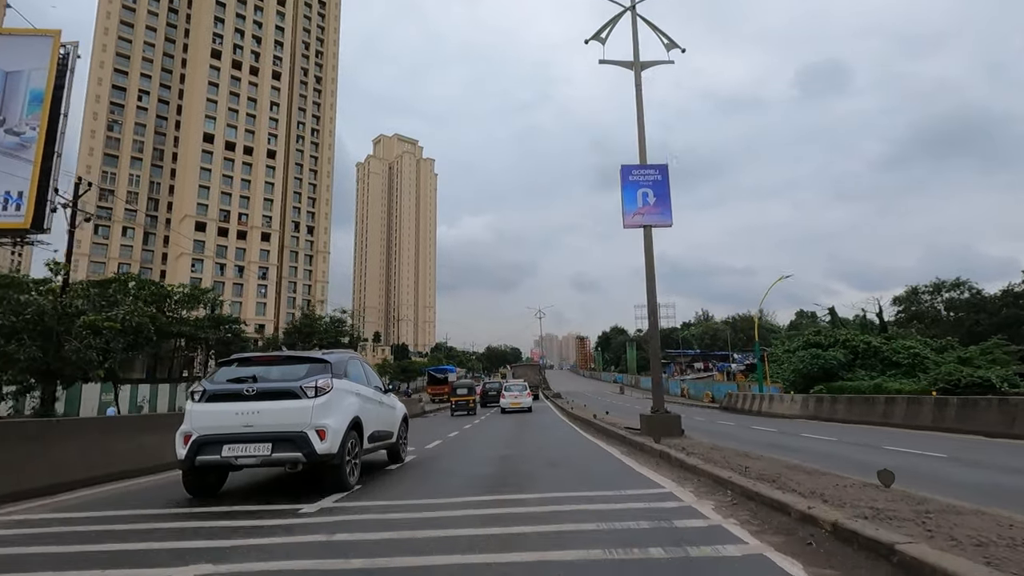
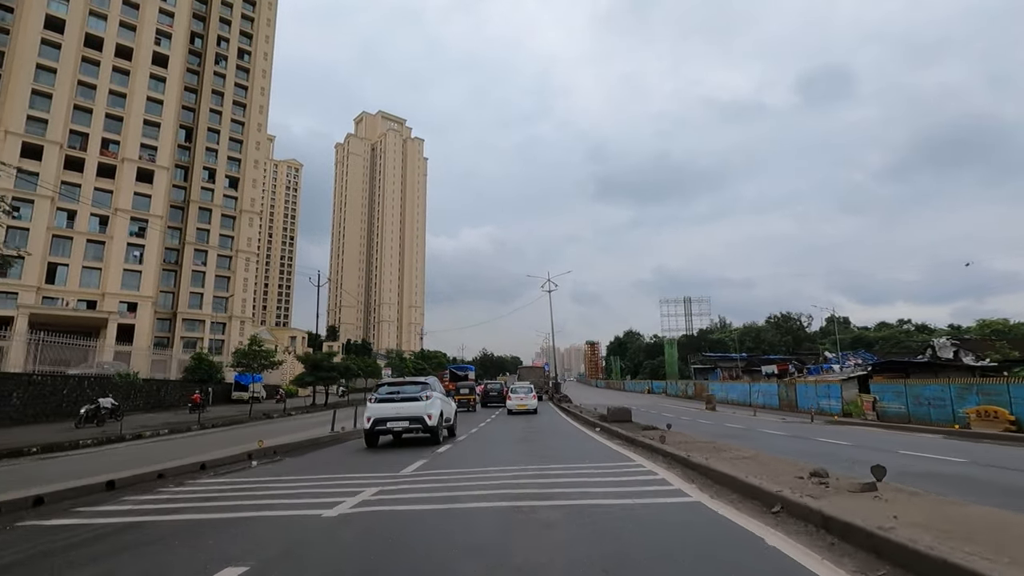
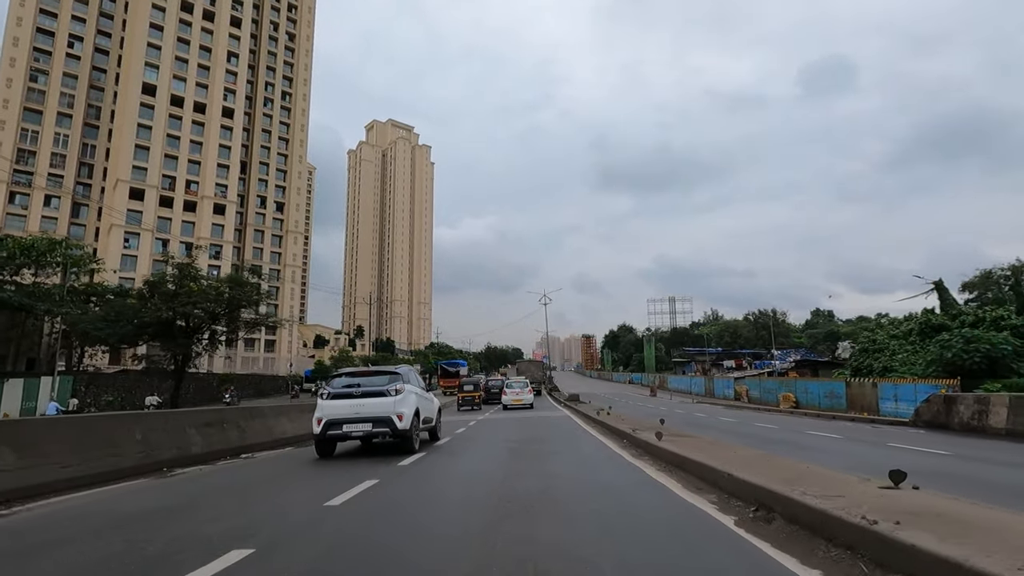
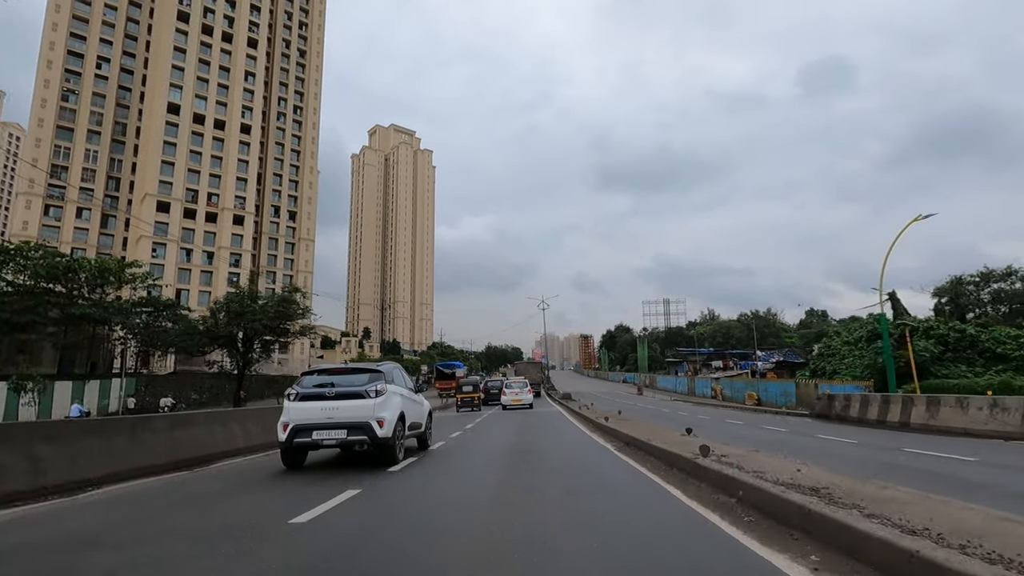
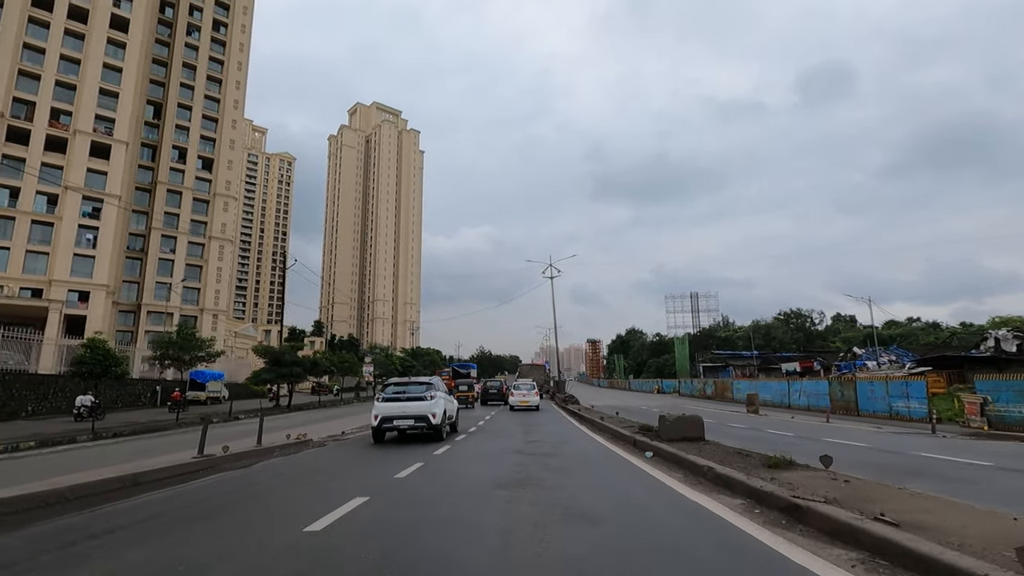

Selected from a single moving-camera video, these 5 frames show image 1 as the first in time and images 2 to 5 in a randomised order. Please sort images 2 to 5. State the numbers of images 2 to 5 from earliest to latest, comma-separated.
4, 3, 2, 5
